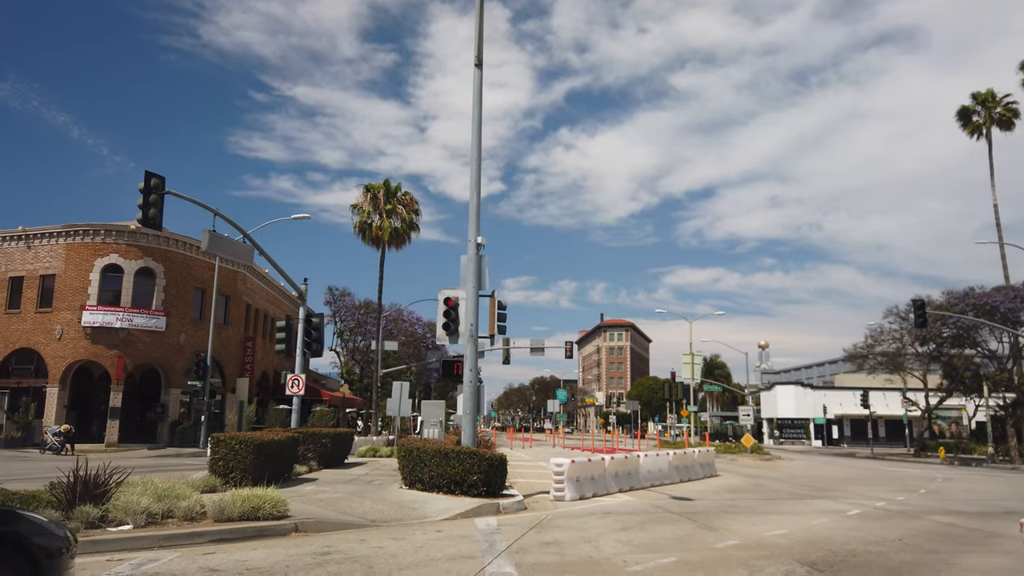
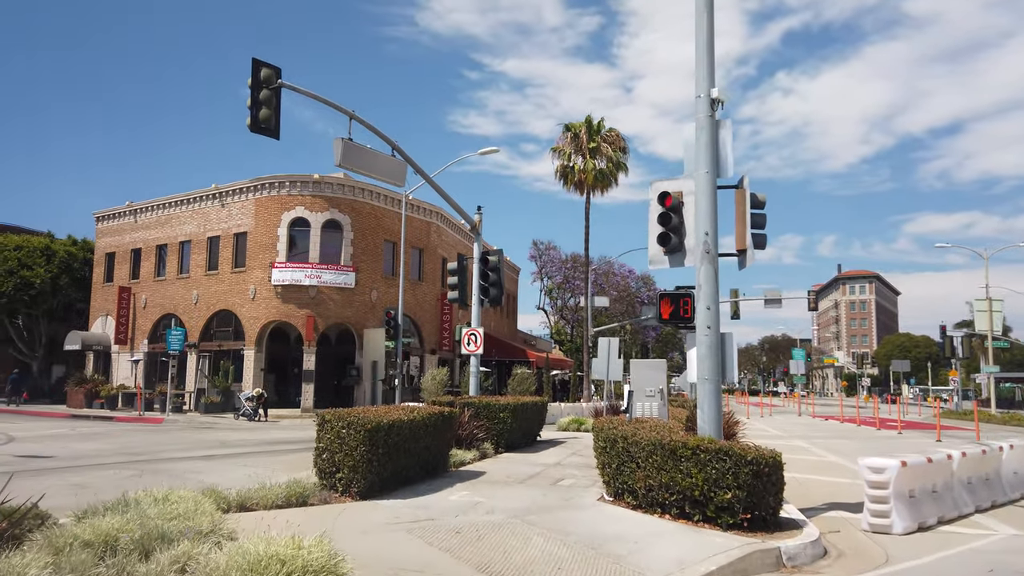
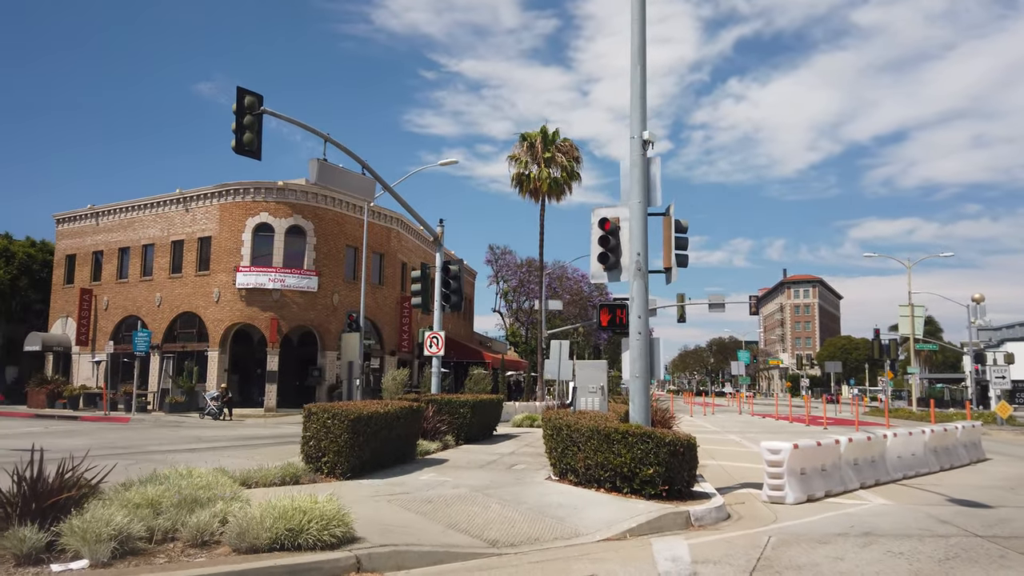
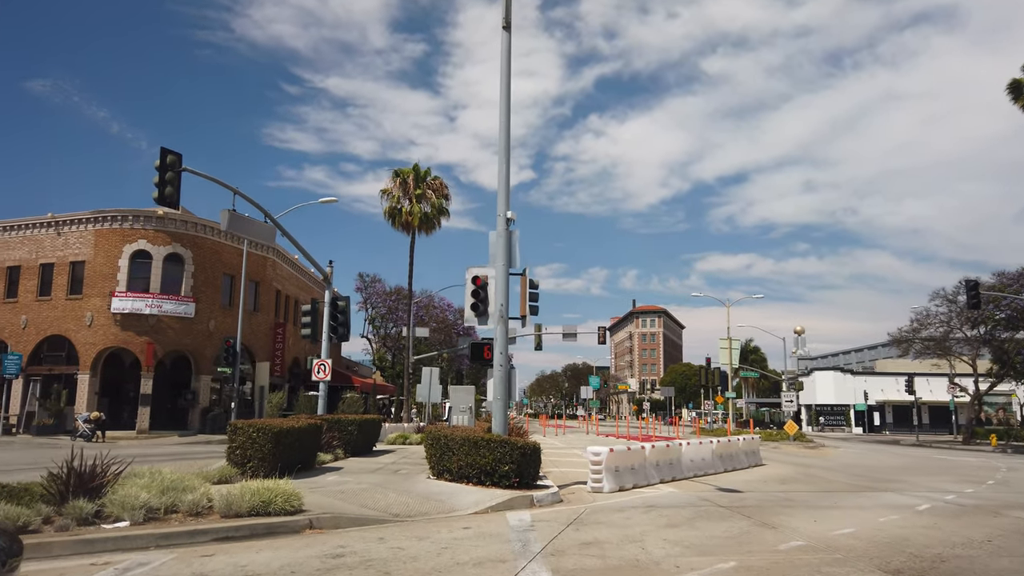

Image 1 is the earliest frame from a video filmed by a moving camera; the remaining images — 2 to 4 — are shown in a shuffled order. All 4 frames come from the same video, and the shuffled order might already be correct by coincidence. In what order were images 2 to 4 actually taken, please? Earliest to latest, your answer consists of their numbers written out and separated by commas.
4, 3, 2
